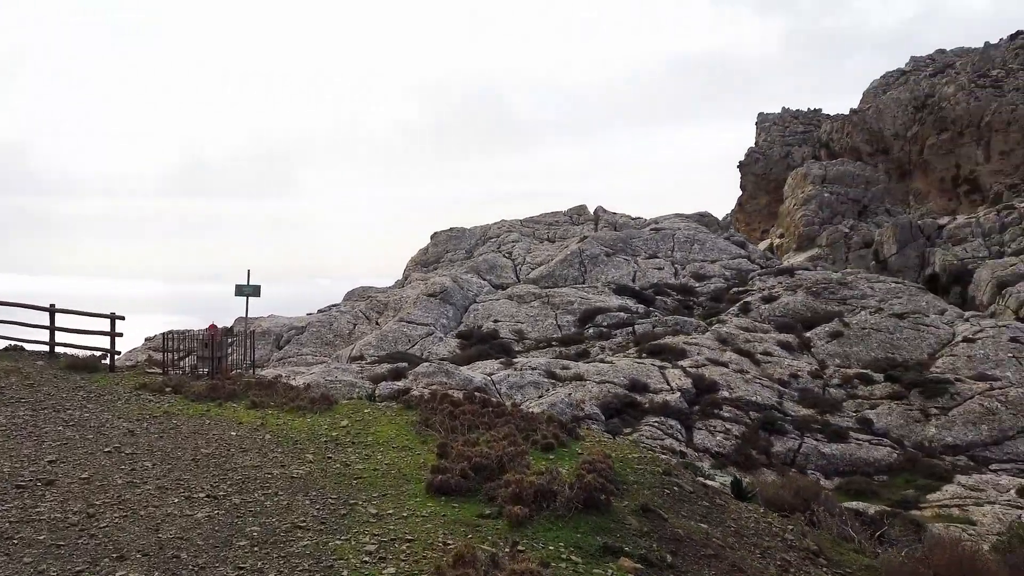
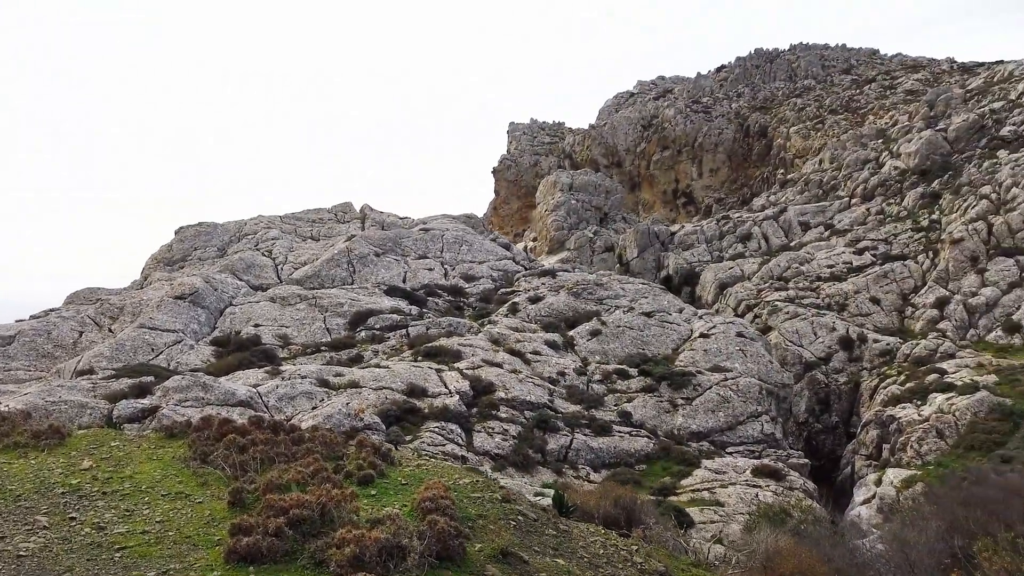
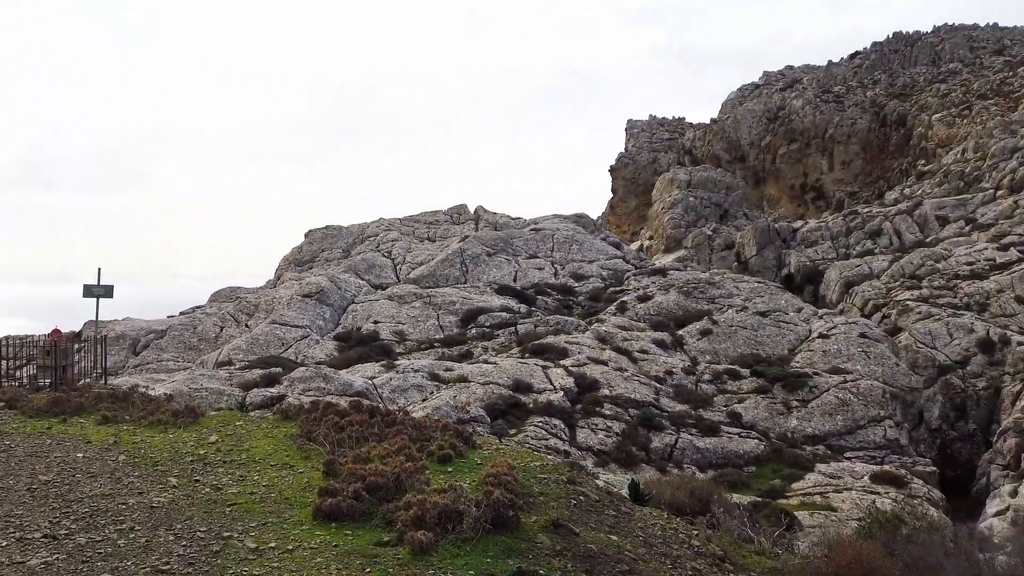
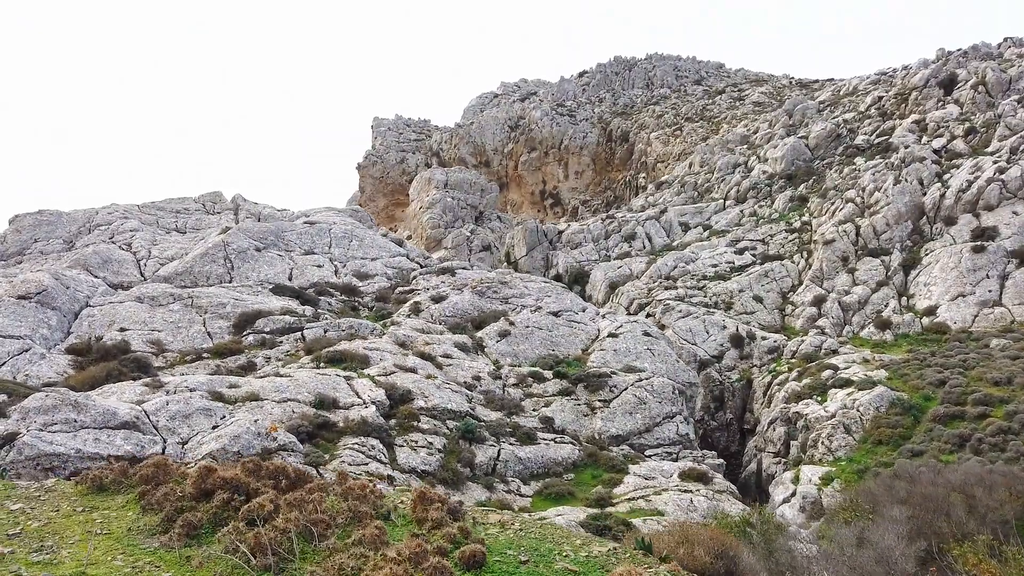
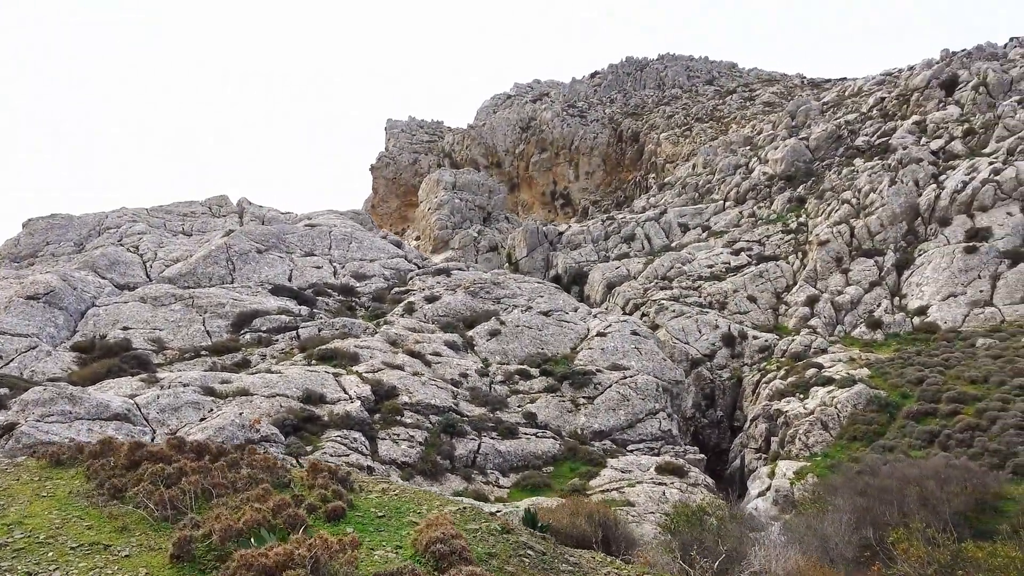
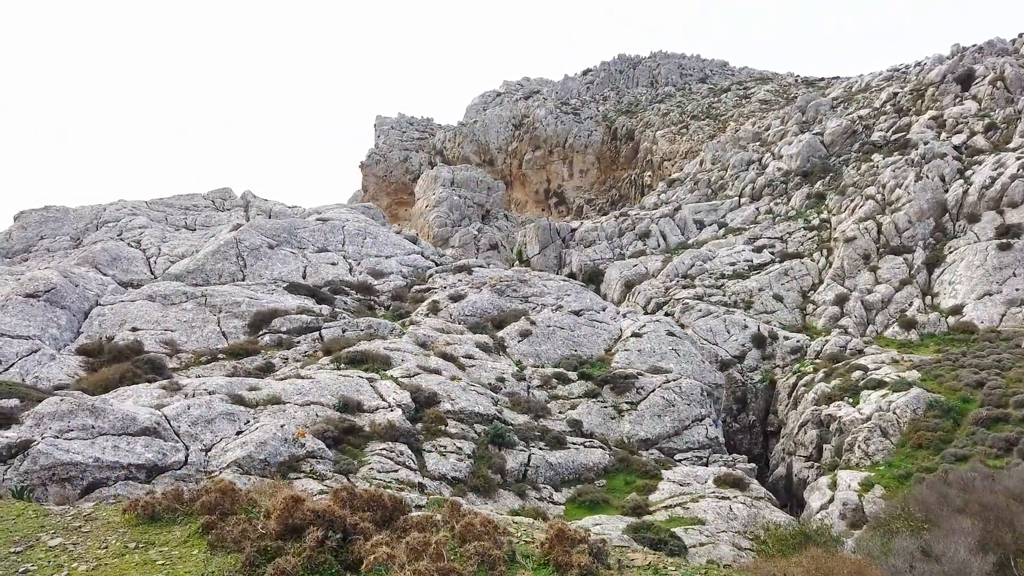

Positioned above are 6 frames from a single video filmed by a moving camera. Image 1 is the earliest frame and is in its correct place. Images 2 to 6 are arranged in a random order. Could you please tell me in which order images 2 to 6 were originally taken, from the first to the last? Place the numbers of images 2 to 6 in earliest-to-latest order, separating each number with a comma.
3, 2, 5, 4, 6
